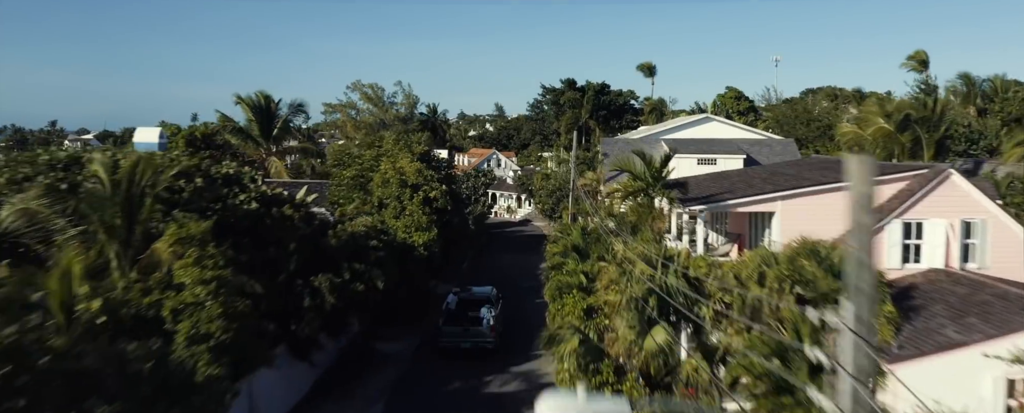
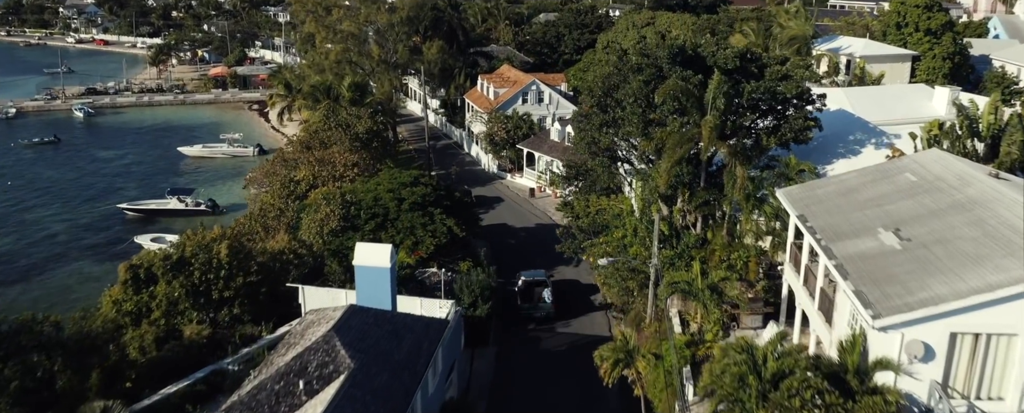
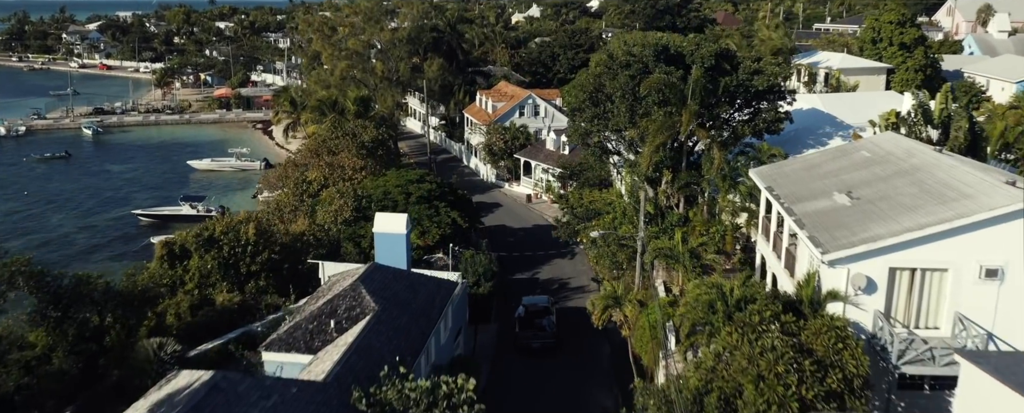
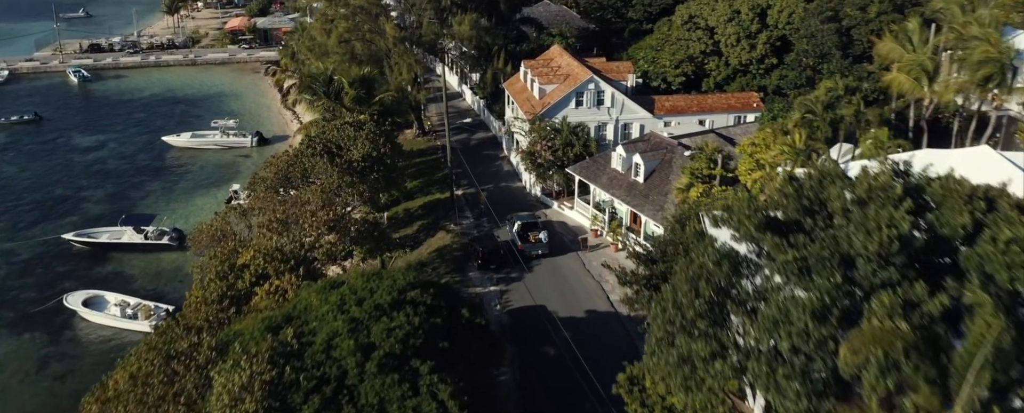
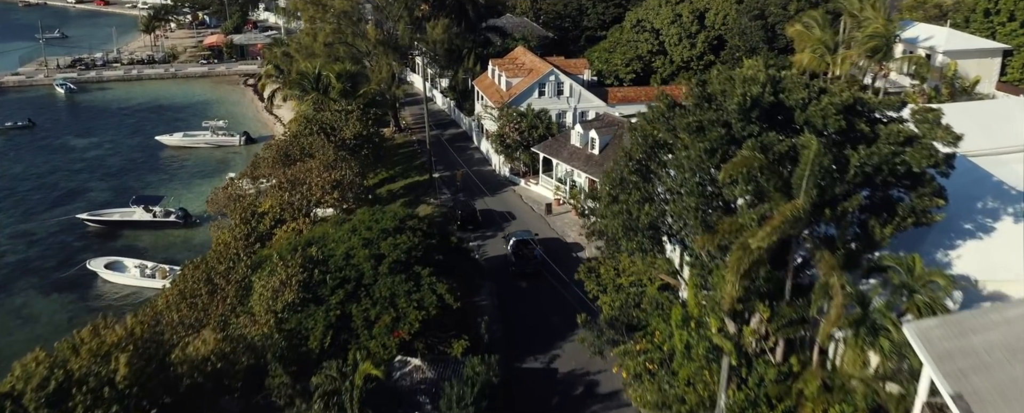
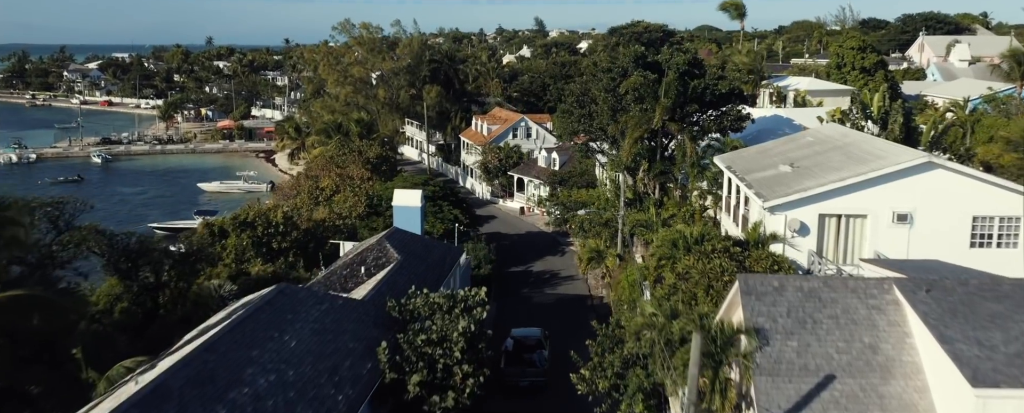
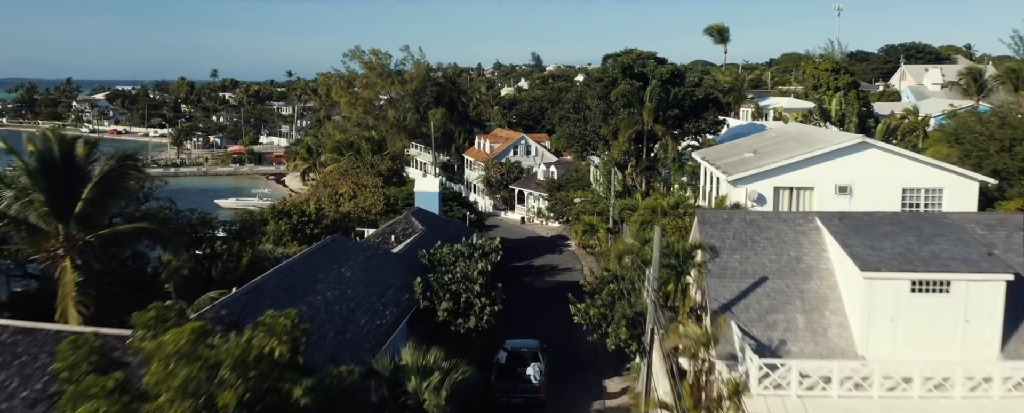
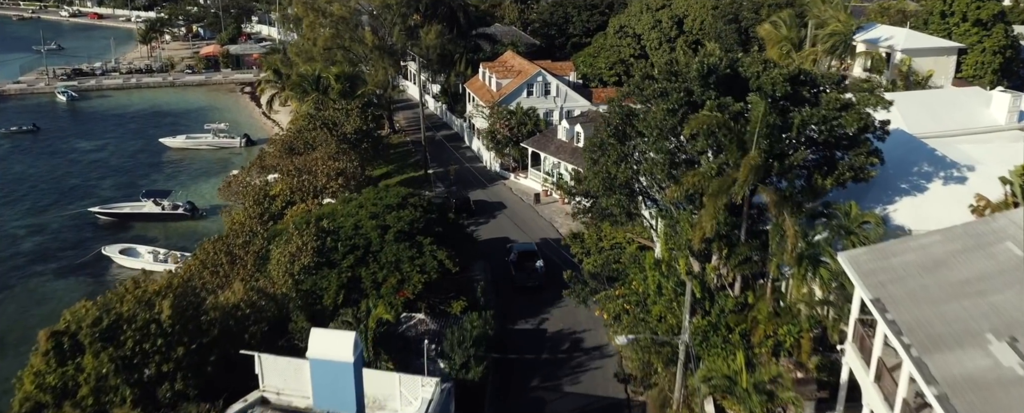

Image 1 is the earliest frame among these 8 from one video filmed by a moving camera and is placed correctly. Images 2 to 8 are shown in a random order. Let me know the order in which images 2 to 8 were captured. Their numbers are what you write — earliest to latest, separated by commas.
7, 6, 3, 2, 8, 5, 4
